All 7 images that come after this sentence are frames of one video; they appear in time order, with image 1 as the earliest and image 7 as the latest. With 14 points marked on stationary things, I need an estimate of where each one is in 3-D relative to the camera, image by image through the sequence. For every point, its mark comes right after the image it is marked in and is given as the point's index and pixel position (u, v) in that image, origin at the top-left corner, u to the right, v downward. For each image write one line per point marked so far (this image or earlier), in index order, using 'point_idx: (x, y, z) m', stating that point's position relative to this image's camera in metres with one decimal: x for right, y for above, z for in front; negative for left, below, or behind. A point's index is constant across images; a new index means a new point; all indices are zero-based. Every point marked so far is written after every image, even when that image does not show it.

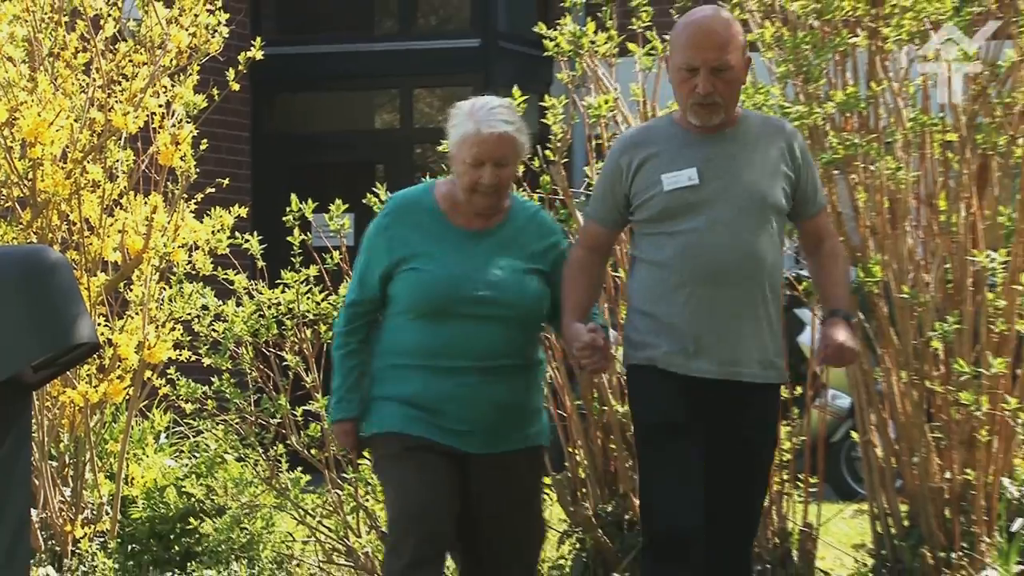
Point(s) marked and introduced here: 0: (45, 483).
0: (-1.6, -0.7, +5.2) m
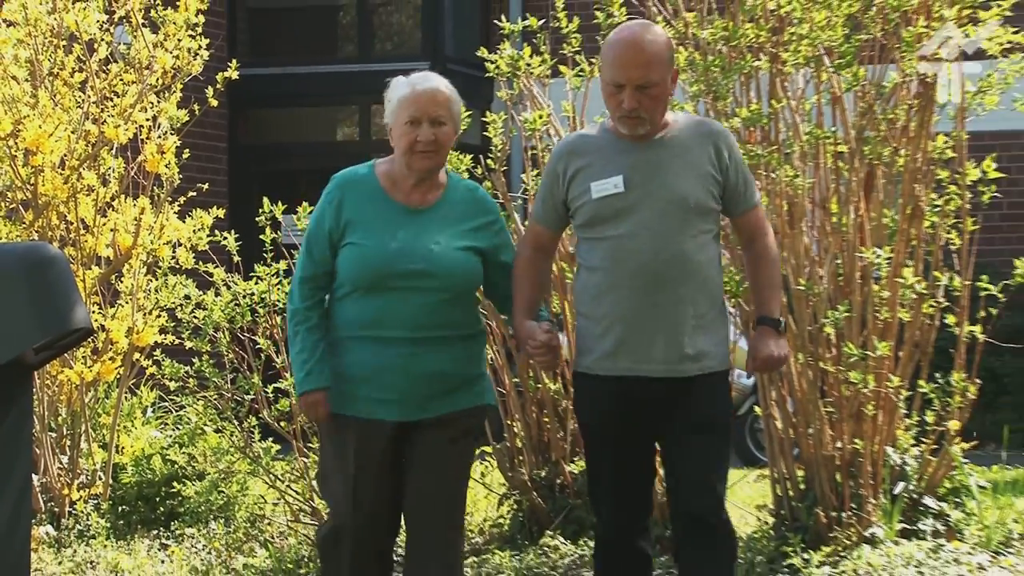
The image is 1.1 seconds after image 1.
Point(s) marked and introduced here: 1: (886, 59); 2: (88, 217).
0: (-1.8, -0.6, +5.9) m
1: (+1.4, +0.8, +5.5) m
2: (-1.6, +0.3, +5.7) m
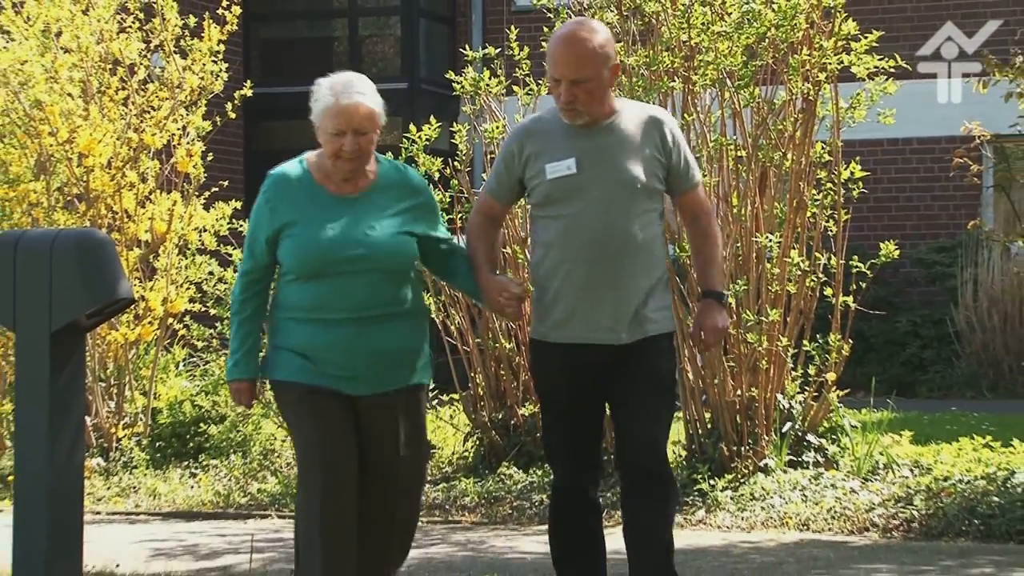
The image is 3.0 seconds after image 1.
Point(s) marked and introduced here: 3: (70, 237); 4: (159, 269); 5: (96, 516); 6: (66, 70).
0: (-2.0, -0.5, +7.2) m
1: (+1.2, +0.9, +6.8) m
2: (-1.7, +0.4, +7.0) m
3: (-1.5, +0.2, +4.9) m
4: (-1.6, +0.1, +7.1) m
5: (-1.8, -1.0, +6.7) m
6: (-2.0, +1.0, +6.8) m
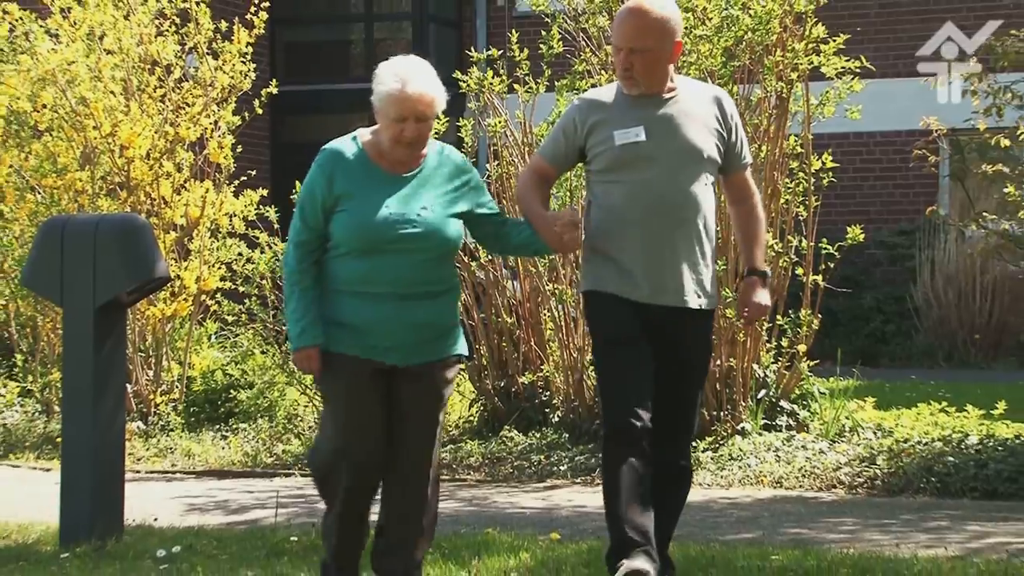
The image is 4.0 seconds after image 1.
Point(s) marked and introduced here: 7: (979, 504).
0: (-2.0, -0.4, +7.9) m
1: (+1.2, +1.0, +7.5) m
2: (-1.7, +0.5, +7.7) m
3: (-1.5, +0.3, +5.6) m
4: (-1.6, +0.2, +7.8) m
5: (-1.8, -0.9, +7.4) m
6: (-2.0, +1.1, +7.5) m
7: (+2.1, -1.0, +6.9) m
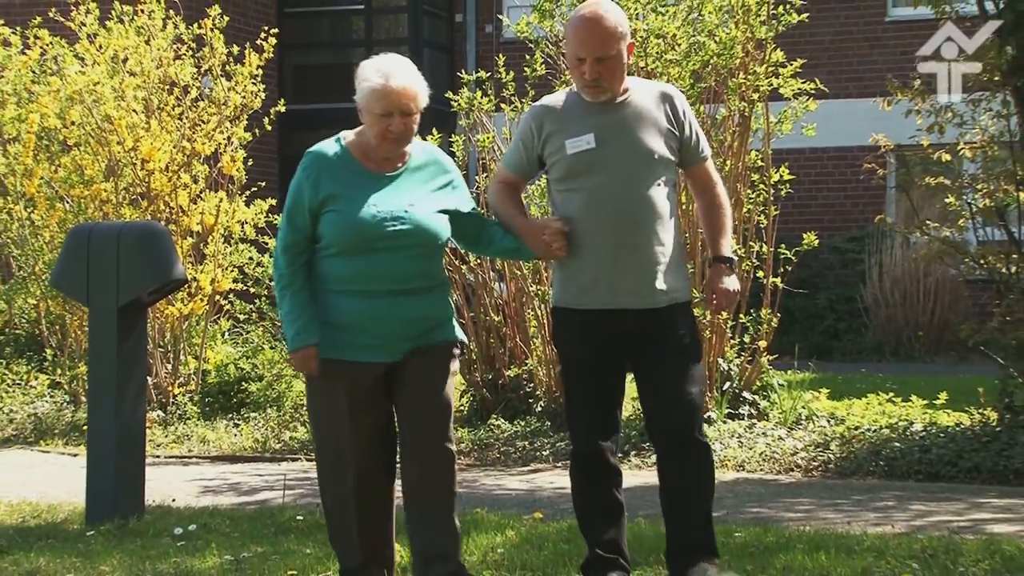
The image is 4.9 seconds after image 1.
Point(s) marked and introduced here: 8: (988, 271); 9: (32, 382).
0: (-2.0, -0.4, +8.7) m
1: (+1.1, +1.0, +8.3) m
2: (-1.8, +0.5, +8.4) m
3: (-1.6, +0.2, +6.3) m
4: (-1.7, +0.2, +8.5) m
5: (-1.9, -0.9, +8.1) m
6: (-2.1, +1.1, +8.2) m
7: (+2.1, -1.0, +7.7) m
8: (+2.6, +0.1, +8.3) m
9: (-2.9, -0.6, +9.1) m
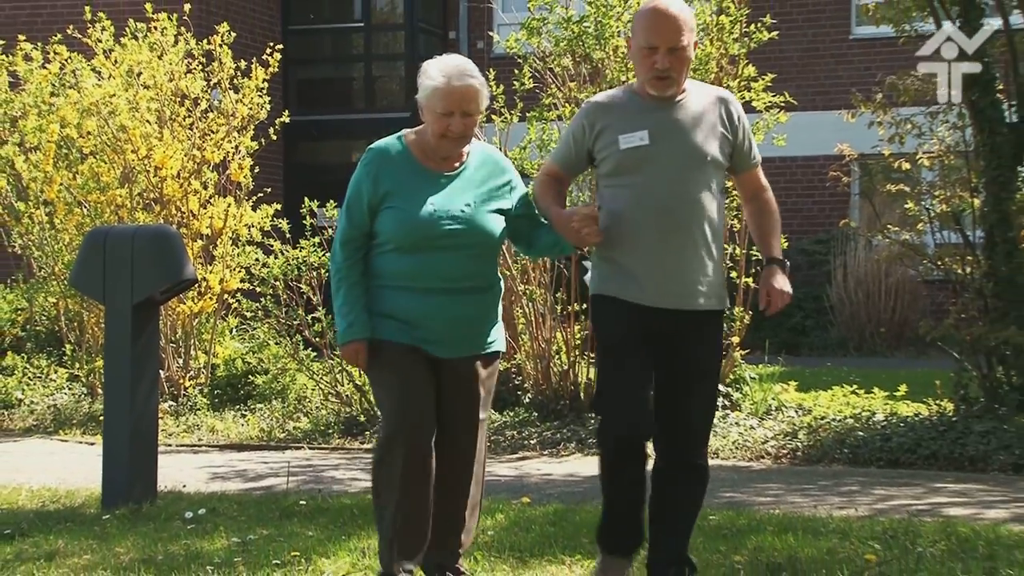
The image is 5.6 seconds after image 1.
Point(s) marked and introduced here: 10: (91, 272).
0: (-2.1, -0.4, +9.2) m
1: (+1.1, +1.0, +8.9) m
2: (-1.9, +0.5, +9.0) m
3: (-1.6, +0.2, +6.9) m
4: (-1.8, +0.2, +9.1) m
5: (-2.0, -0.9, +8.7) m
6: (-2.1, +1.1, +8.8) m
7: (+2.0, -1.0, +8.3) m
8: (+2.5, +0.1, +8.9) m
9: (-2.9, -0.6, +9.7) m
10: (-1.9, +0.1, +7.0) m
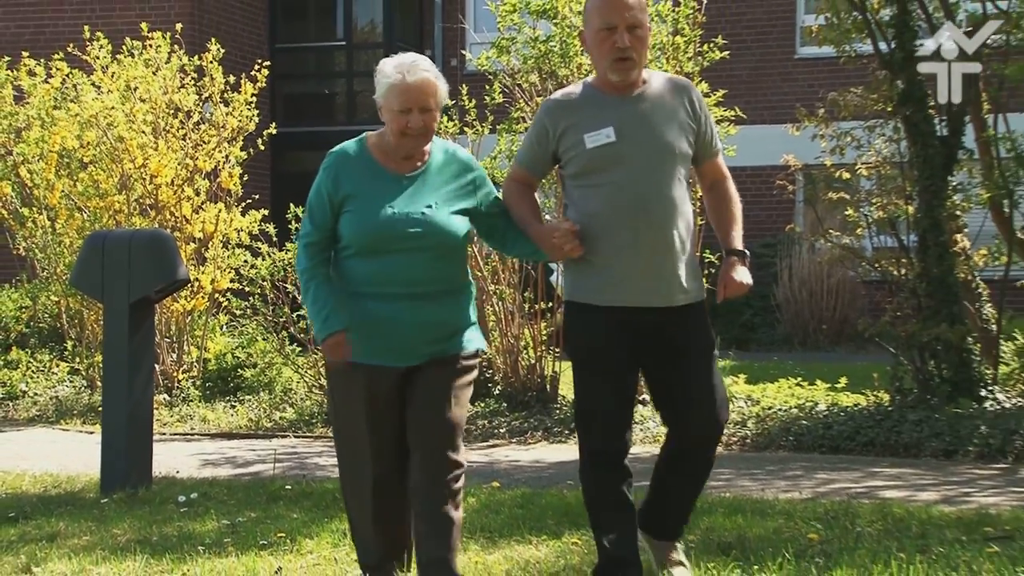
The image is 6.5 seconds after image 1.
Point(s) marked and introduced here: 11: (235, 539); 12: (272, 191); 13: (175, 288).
0: (-2.3, -0.4, +9.9) m
1: (+0.9, +1.0, +9.6) m
2: (-2.1, +0.5, +9.6) m
3: (-1.8, +0.2, +7.6) m
4: (-2.0, +0.2, +9.8) m
5: (-2.1, -0.9, +9.4) m
6: (-2.3, +1.1, +9.5) m
7: (+1.8, -1.0, +9.1) m
8: (+2.4, +0.1, +9.7) m
9: (-3.1, -0.6, +10.4) m
10: (-2.1, +0.1, +7.6) m
11: (-1.2, -1.1, +6.6) m
12: (-2.7, +1.1, +16.3) m
13: (-1.6, 0.0, +7.5) m
